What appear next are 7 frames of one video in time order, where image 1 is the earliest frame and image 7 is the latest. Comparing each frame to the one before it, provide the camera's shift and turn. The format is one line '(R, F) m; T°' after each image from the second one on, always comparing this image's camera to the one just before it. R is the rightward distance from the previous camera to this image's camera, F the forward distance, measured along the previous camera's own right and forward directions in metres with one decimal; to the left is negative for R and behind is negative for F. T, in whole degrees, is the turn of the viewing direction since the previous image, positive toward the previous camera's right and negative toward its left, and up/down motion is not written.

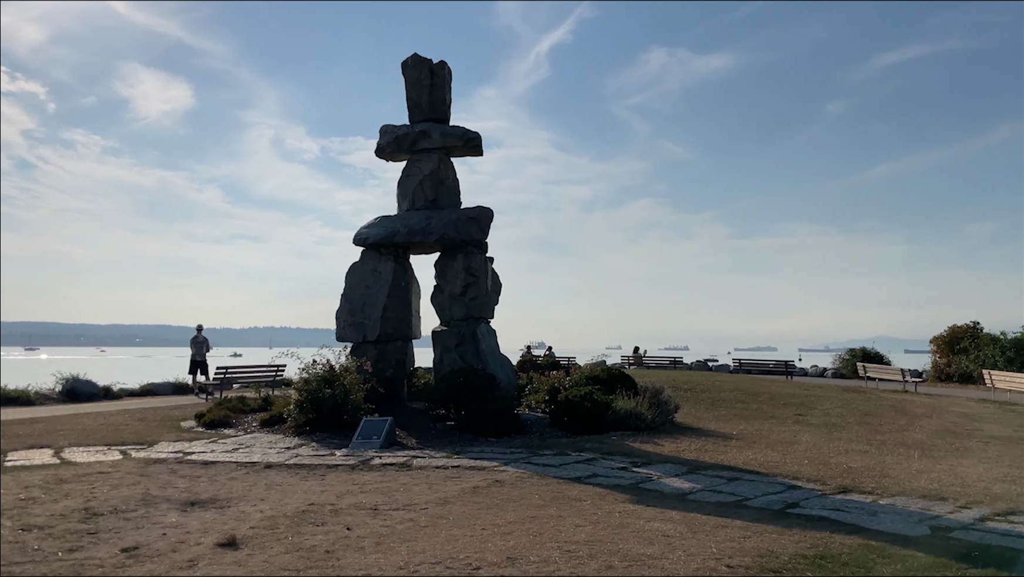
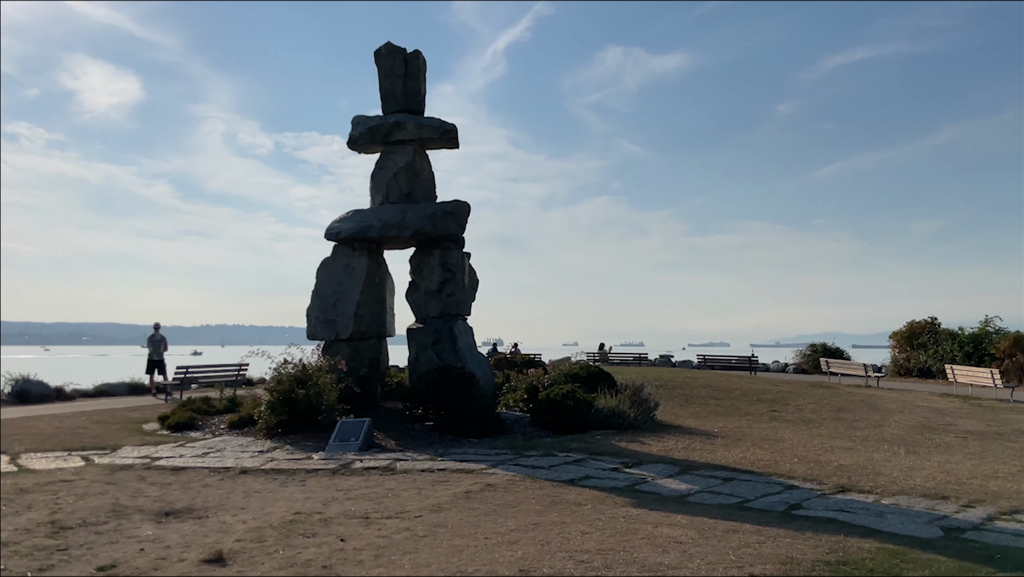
(-0.3, +0.3) m; +3°
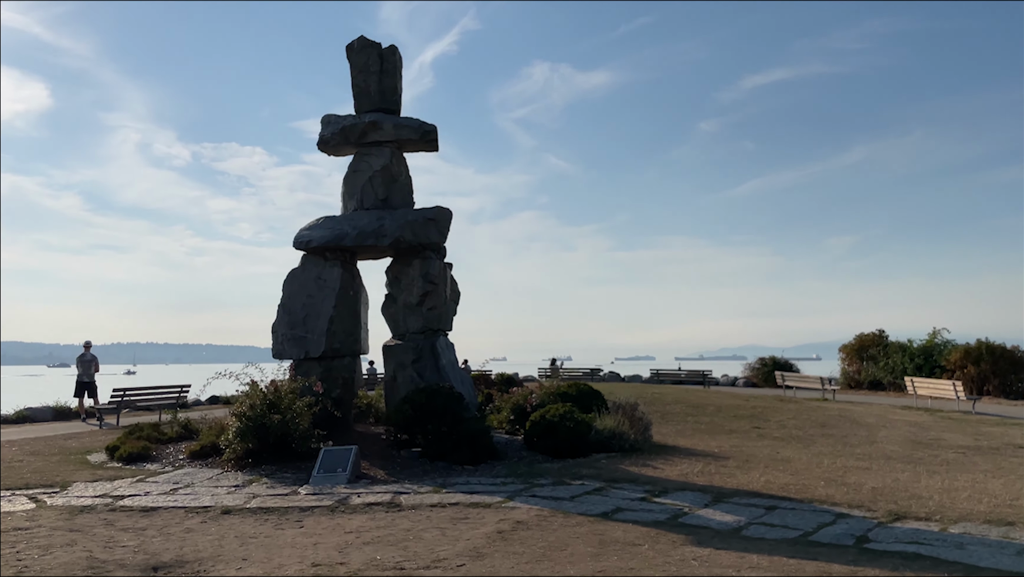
(-0.9, +0.8) m; +5°
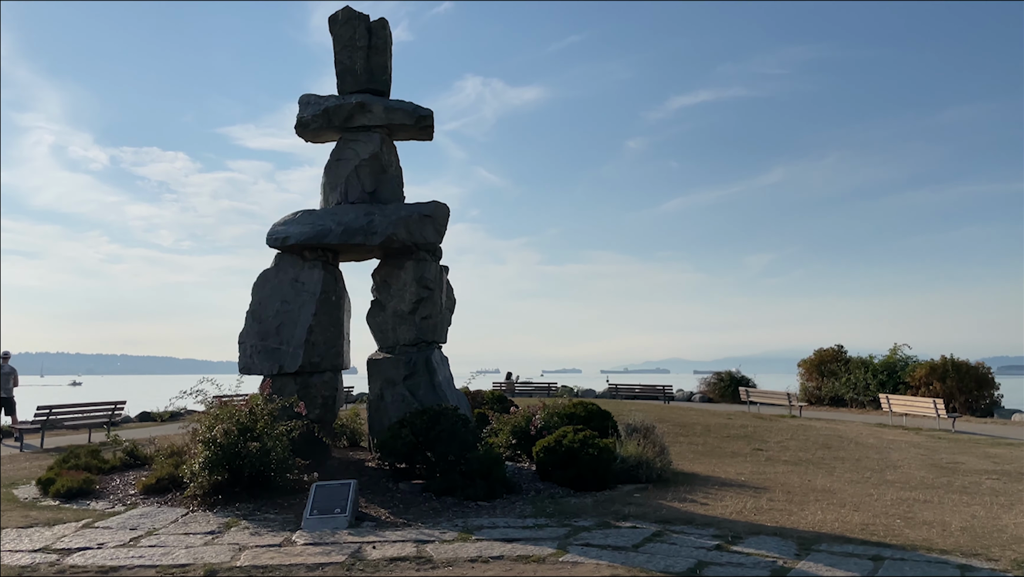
(-1.1, +1.4) m; +5°
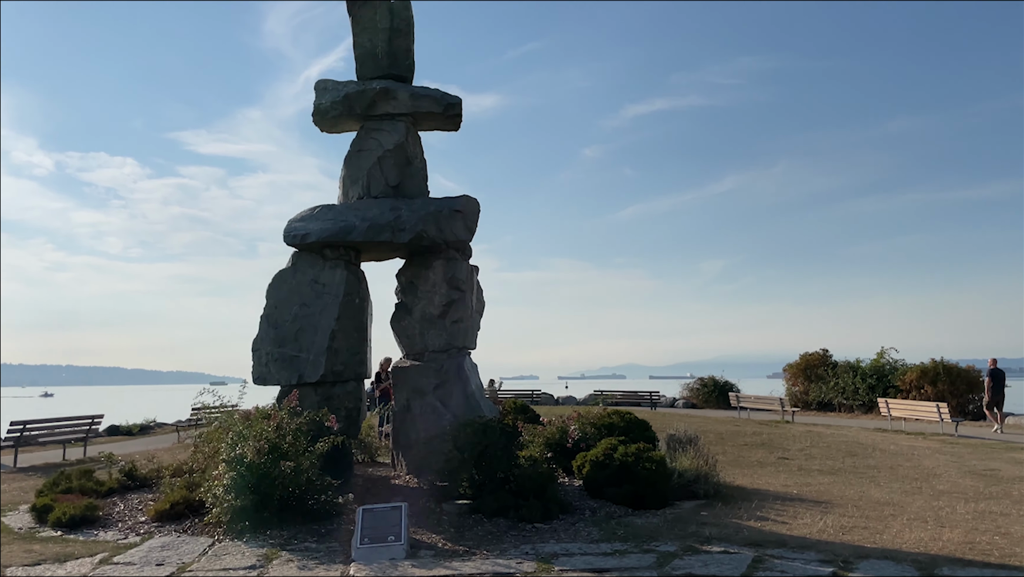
(-1.1, +0.8) m; +3°
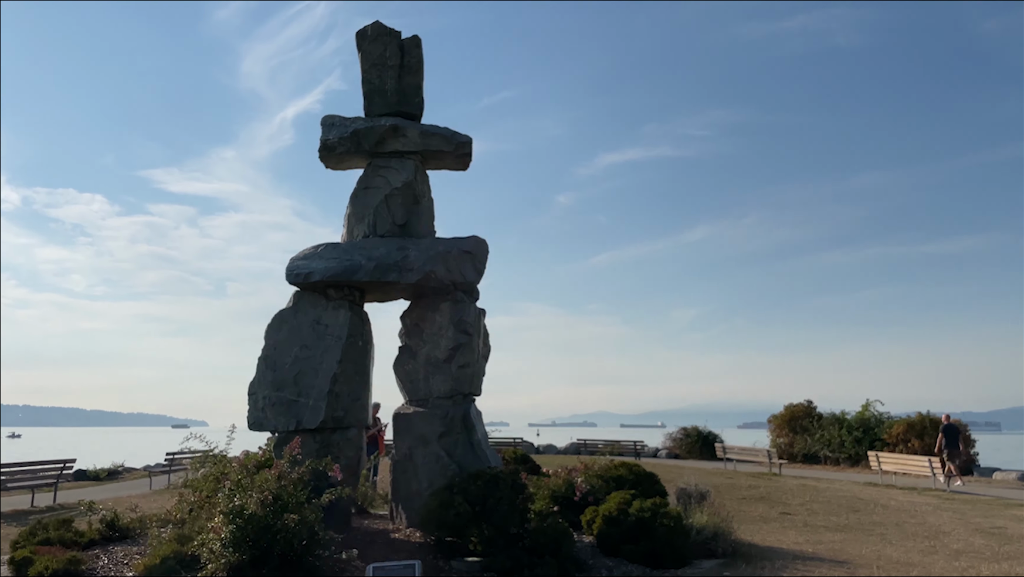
(-0.5, +0.3) m; +2°
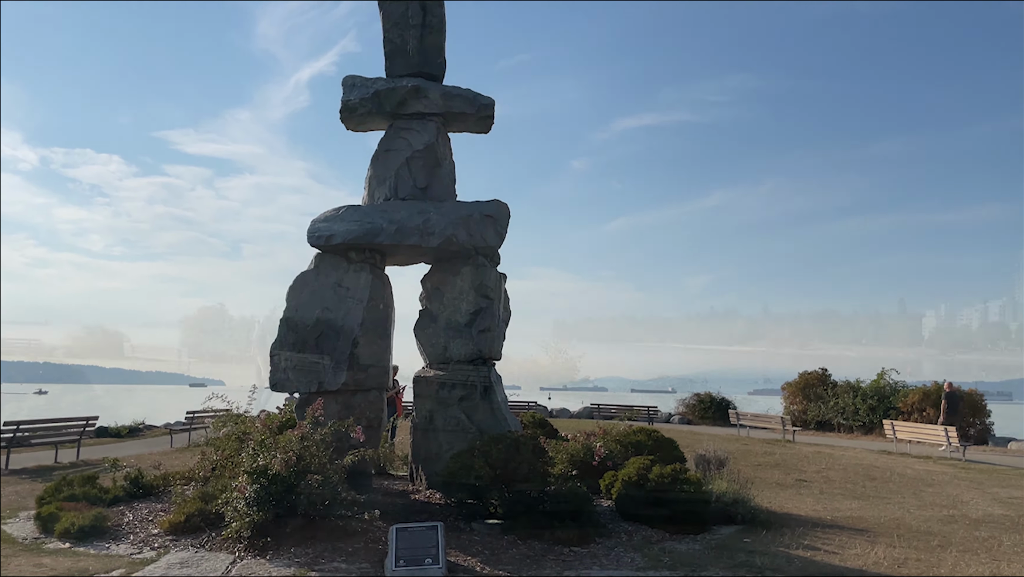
(-0.1, +0.1) m; -1°
